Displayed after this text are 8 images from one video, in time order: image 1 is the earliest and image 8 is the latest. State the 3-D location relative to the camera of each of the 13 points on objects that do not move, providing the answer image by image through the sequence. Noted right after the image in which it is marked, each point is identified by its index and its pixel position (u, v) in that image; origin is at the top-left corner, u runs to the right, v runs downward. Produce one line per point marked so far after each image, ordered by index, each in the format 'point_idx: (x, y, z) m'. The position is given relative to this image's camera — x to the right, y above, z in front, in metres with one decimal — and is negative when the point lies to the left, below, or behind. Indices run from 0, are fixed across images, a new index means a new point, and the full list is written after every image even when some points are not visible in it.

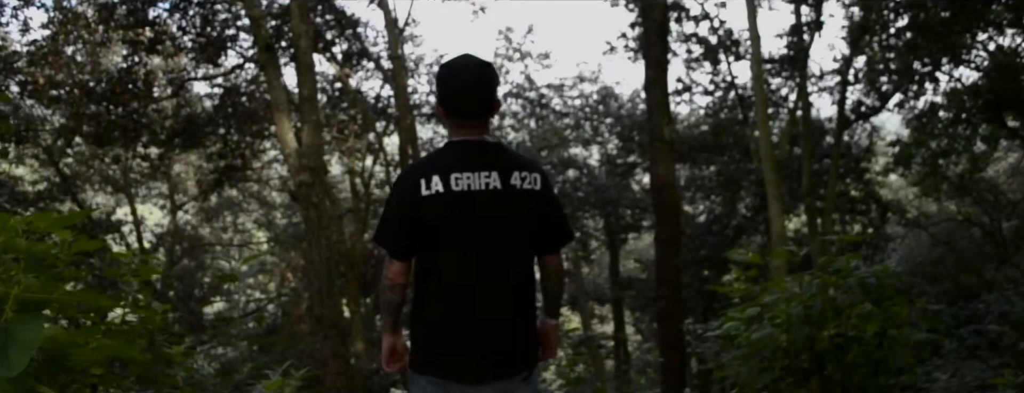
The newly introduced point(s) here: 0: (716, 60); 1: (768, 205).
0: (+3.4, +2.3, +17.9) m
1: (+3.6, -0.1, +15.1) m
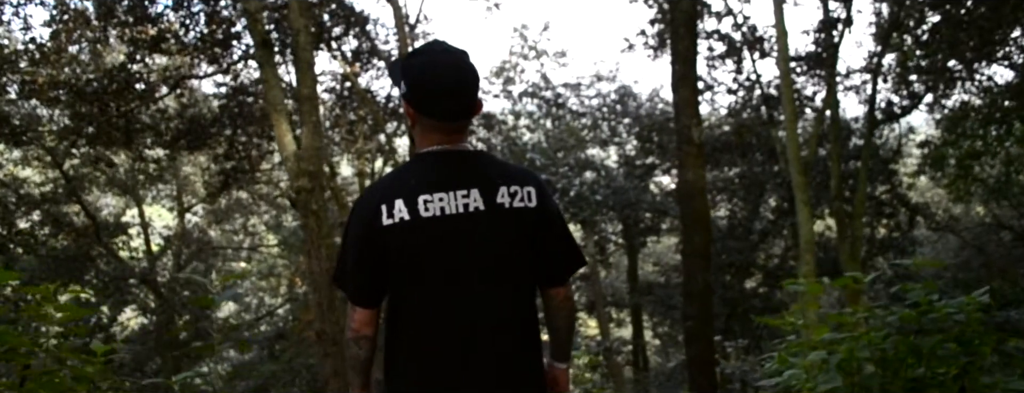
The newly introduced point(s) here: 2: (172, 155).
0: (+3.6, +2.2, +17.3) m
1: (+3.8, -0.1, +14.4) m
2: (-5.7, +0.7, +18.1) m
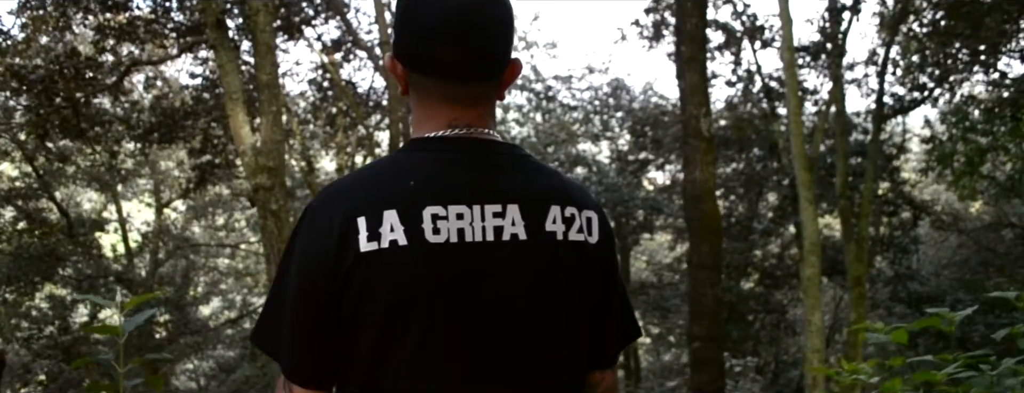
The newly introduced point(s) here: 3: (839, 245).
0: (+3.4, +2.3, +16.4) m
1: (+3.7, -0.1, +13.6) m
2: (-5.9, +0.8, +17.2) m
3: (+5.9, -0.9, +19.4) m
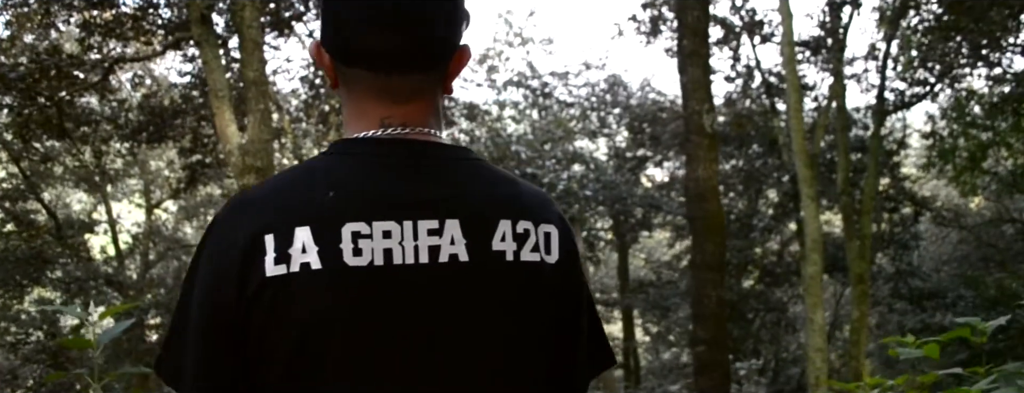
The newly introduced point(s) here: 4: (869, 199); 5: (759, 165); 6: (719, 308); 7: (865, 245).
0: (+3.4, +2.3, +16.2) m
1: (+3.6, -0.1, +13.4) m
2: (-5.9, +0.8, +17.0) m
3: (+5.8, -0.8, +19.2) m
4: (+5.4, 0.0, +16.3) m
5: (+4.2, +0.5, +18.5) m
6: (+2.0, -1.1, +10.1) m
7: (+5.1, -0.7, +15.7) m
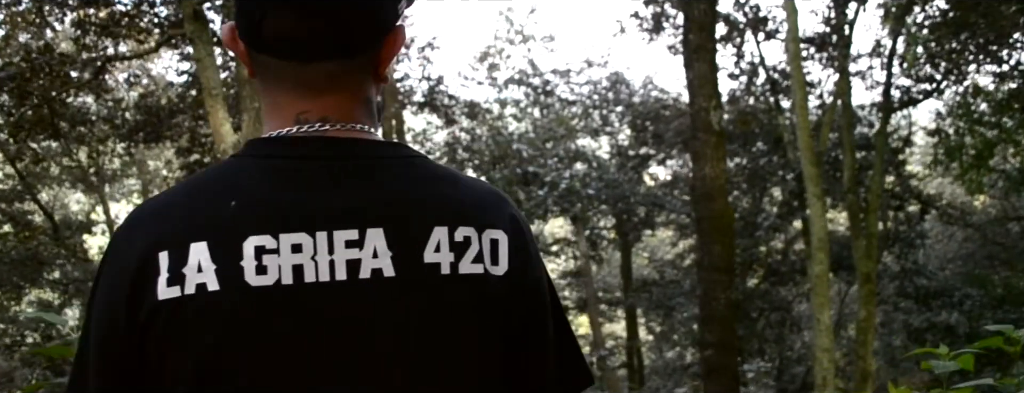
0: (+3.4, +2.3, +16.0) m
1: (+3.6, 0.0, +13.2) m
2: (-5.9, +0.8, +16.8) m
3: (+5.9, -0.8, +19.0) m
4: (+5.4, 0.0, +16.1) m
5: (+4.3, +0.6, +18.3) m
6: (+2.0, -1.1, +9.9) m
7: (+5.2, -0.7, +15.5) m
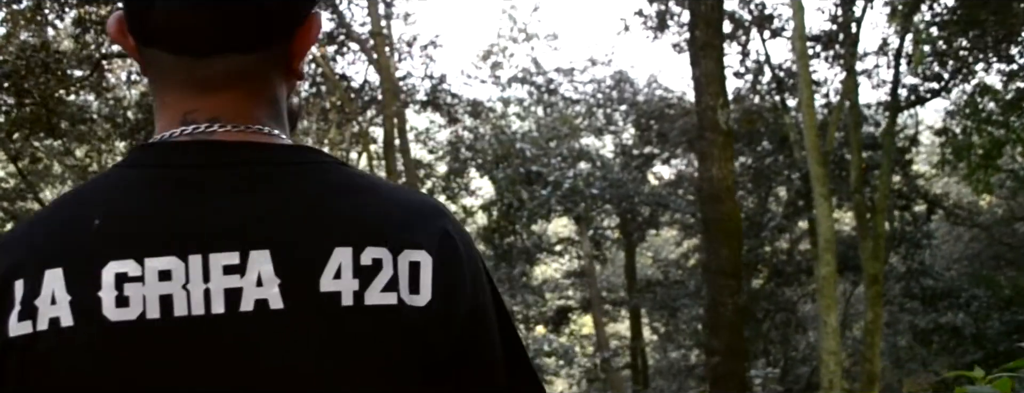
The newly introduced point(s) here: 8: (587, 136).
0: (+3.4, +2.4, +15.9) m
1: (+3.7, 0.0, +13.1) m
2: (-5.9, +0.8, +16.7) m
3: (+5.9, -0.8, +18.9) m
4: (+5.5, 0.0, +15.9) m
5: (+4.3, +0.6, +18.1) m
6: (+2.1, -1.1, +9.8) m
7: (+5.2, -0.7, +15.3) m
8: (+1.4, +1.1, +20.1) m
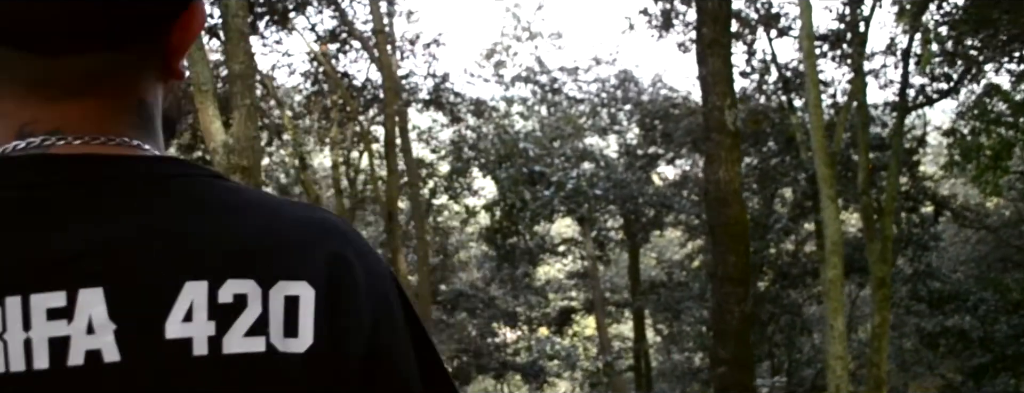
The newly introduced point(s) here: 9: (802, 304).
0: (+3.5, +2.3, +15.7) m
1: (+3.7, -0.1, +12.9) m
2: (-5.8, +0.8, +16.5) m
3: (+6.0, -0.8, +18.7) m
4: (+5.5, 0.0, +15.7) m
5: (+4.4, +0.6, +17.9) m
6: (+2.1, -1.1, +9.6) m
7: (+5.3, -0.7, +15.1) m
8: (+1.5, +1.1, +19.9) m
9: (+5.3, -2.0, +19.8) m
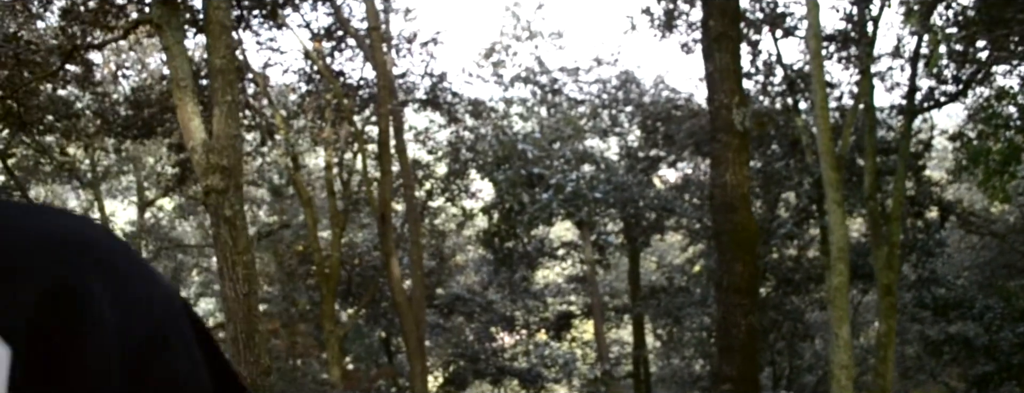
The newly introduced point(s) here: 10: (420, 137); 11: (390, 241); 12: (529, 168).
0: (+3.5, +2.3, +15.3) m
1: (+3.7, -0.1, +12.5) m
2: (-5.9, +0.8, +16.2) m
3: (+5.9, -0.9, +18.3) m
4: (+5.5, -0.1, +15.4) m
5: (+4.3, +0.5, +17.6) m
6: (+2.0, -1.1, +9.2) m
7: (+5.2, -0.8, +14.8) m
8: (+1.4, +1.1, +19.6) m
9: (+5.3, -2.0, +19.5) m
10: (-1.5, +1.0, +18.2) m
11: (-1.6, -0.6, +14.2) m
12: (+0.3, +0.5, +17.8) m
